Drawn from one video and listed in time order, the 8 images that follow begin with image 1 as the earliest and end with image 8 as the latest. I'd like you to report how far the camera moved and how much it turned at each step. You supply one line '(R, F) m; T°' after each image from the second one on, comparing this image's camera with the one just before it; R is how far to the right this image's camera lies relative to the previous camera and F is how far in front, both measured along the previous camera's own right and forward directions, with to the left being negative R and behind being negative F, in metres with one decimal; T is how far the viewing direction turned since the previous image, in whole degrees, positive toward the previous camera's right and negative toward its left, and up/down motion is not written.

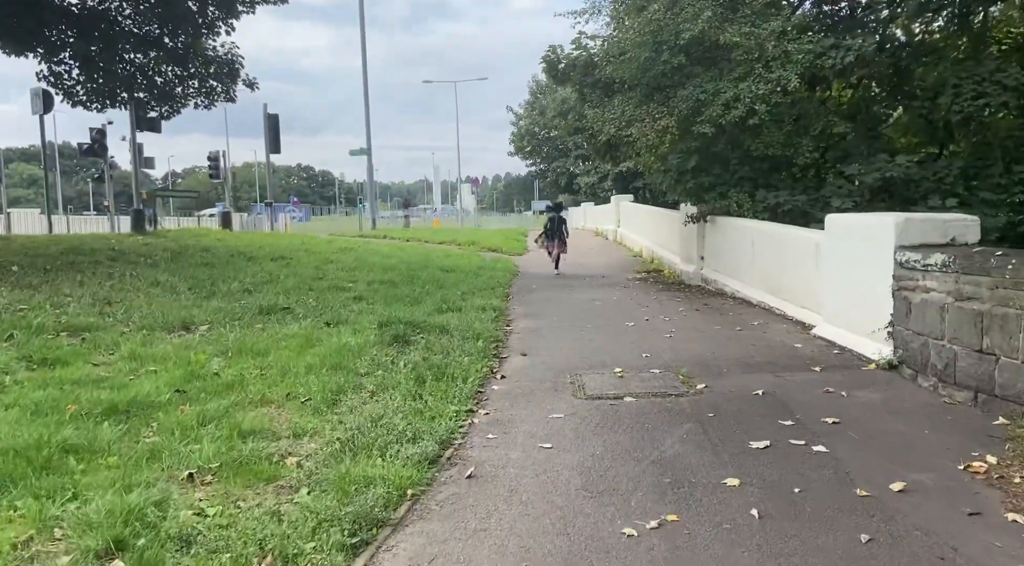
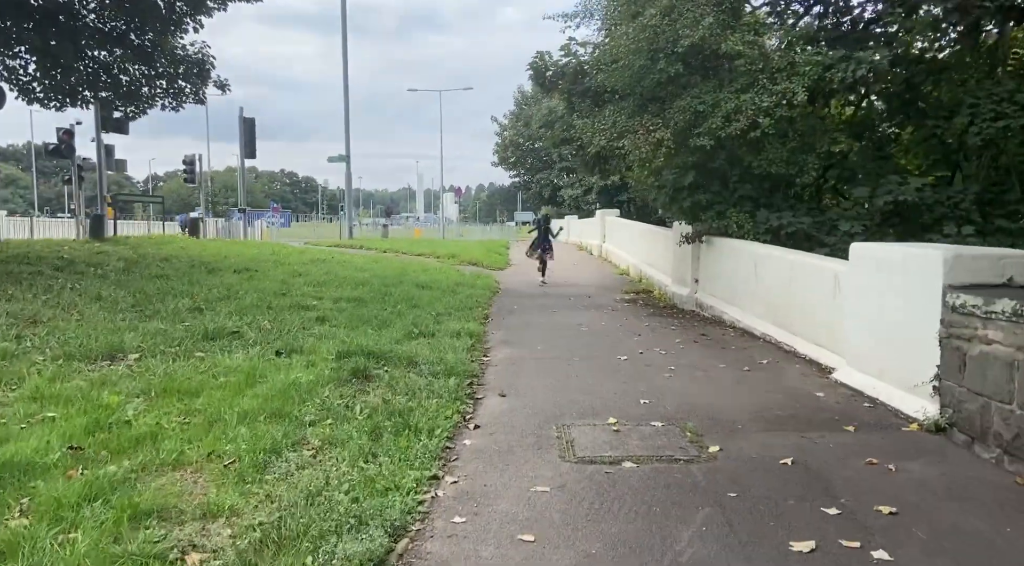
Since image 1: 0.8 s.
(0.0, +1.1) m; +1°
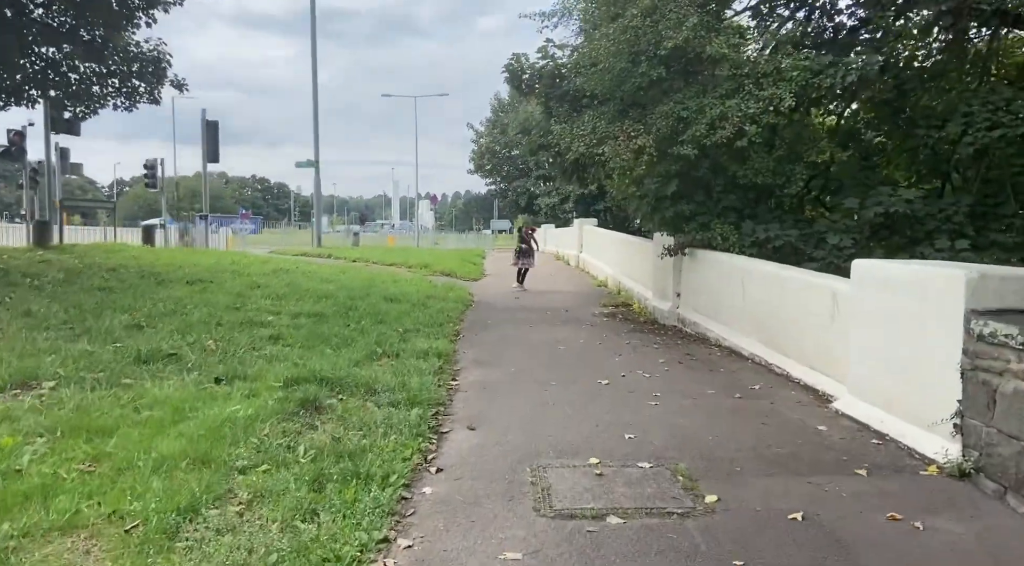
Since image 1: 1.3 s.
(0.0, +0.7) m; +2°
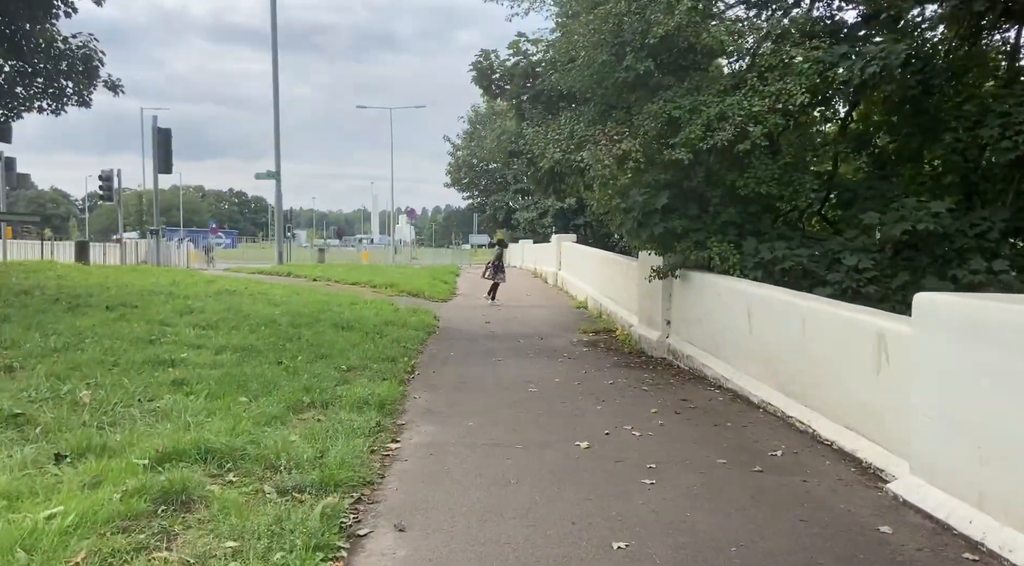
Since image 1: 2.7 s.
(+0.2, +1.7) m; +1°
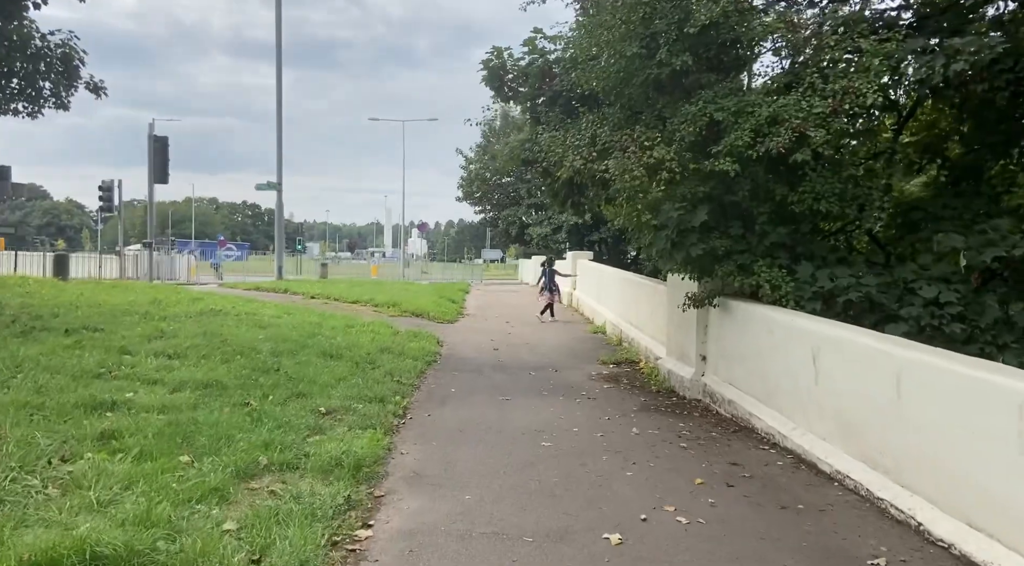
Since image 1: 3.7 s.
(0.0, +1.5) m; -1°
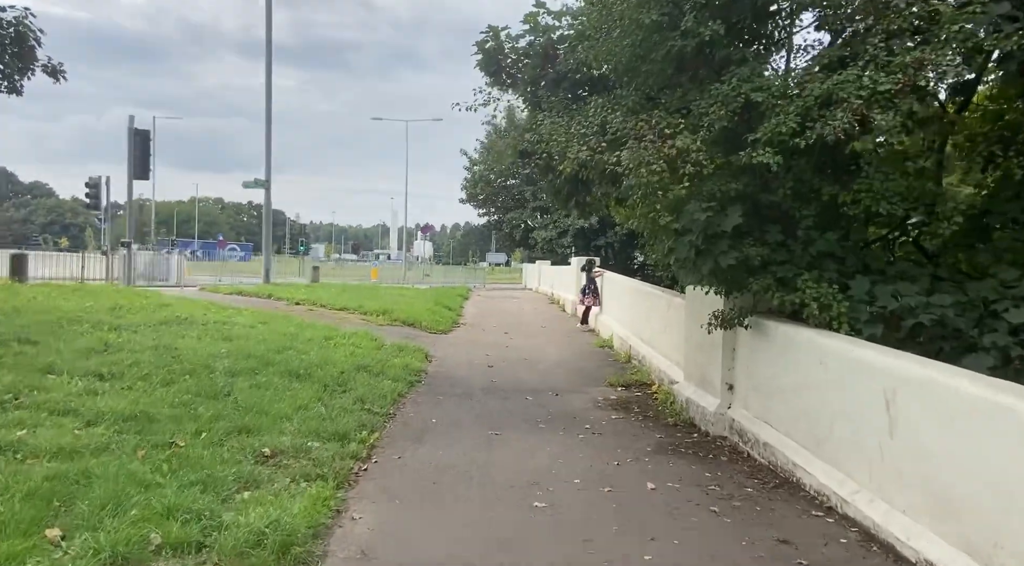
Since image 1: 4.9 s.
(+0.1, +1.5) m; 0°
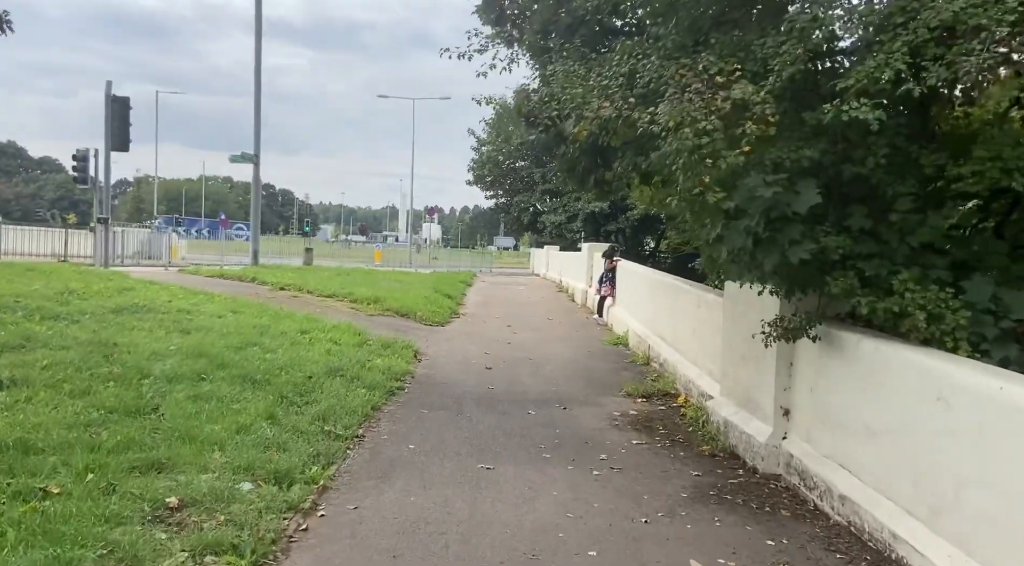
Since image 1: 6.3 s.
(+0.1, +1.8) m; -1°
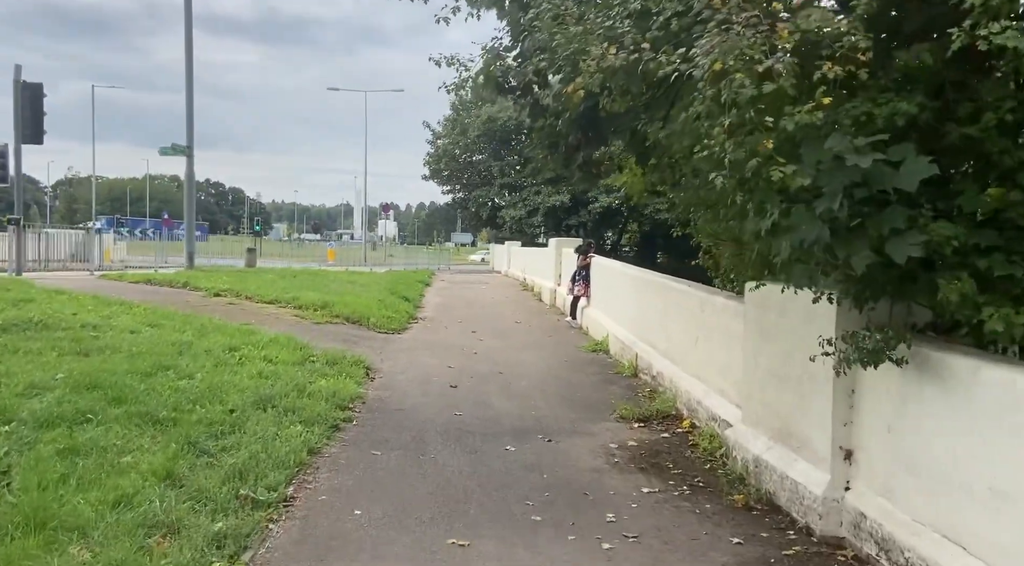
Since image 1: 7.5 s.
(-0.1, +1.7) m; +3°
